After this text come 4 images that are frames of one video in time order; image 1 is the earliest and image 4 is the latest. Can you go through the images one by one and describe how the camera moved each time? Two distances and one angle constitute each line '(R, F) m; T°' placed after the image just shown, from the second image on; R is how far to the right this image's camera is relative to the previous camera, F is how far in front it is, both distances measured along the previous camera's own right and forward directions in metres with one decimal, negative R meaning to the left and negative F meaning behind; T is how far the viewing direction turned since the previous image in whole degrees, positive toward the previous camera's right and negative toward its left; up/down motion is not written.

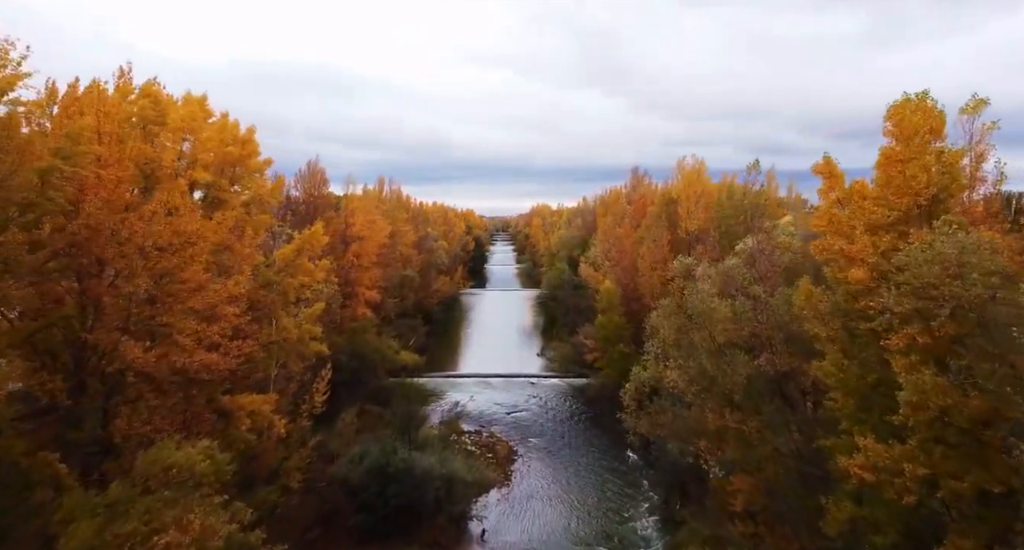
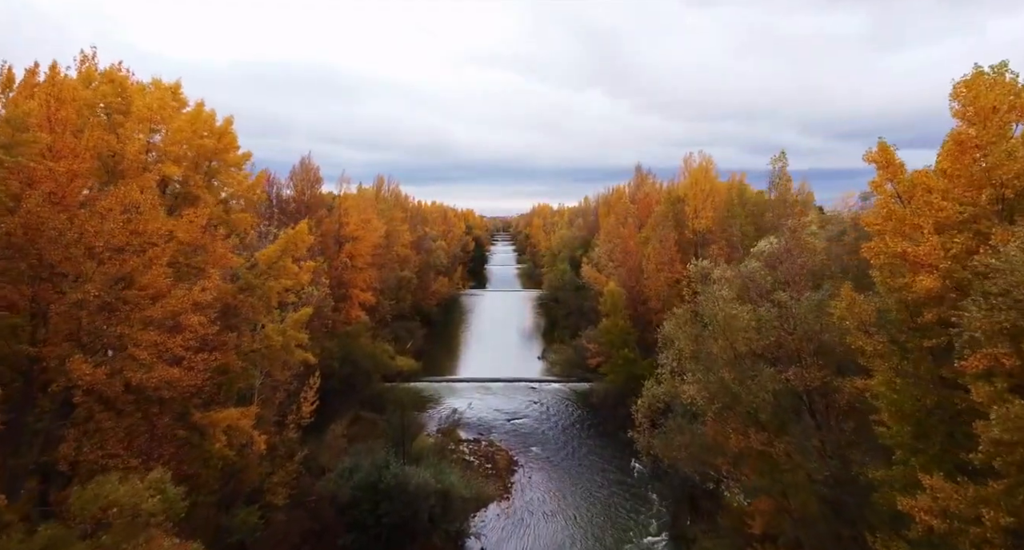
(0.0, +1.3) m; 0°
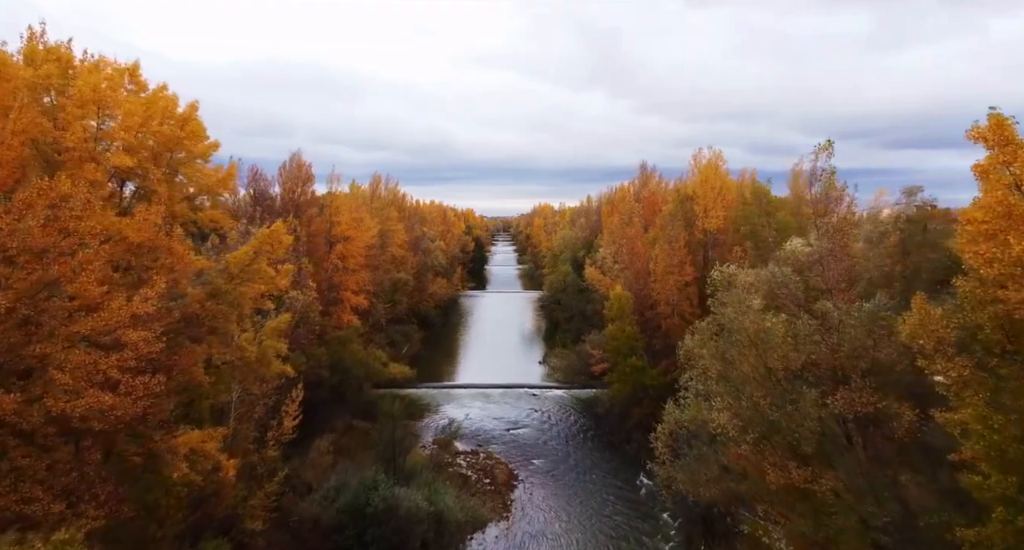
(0.0, +1.7) m; 0°
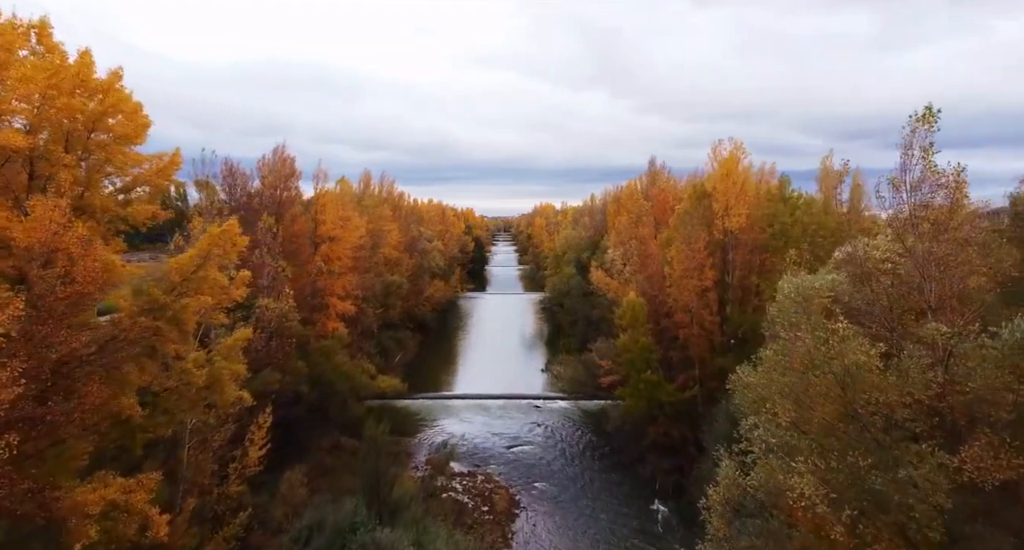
(0.0, +2.7) m; 0°
